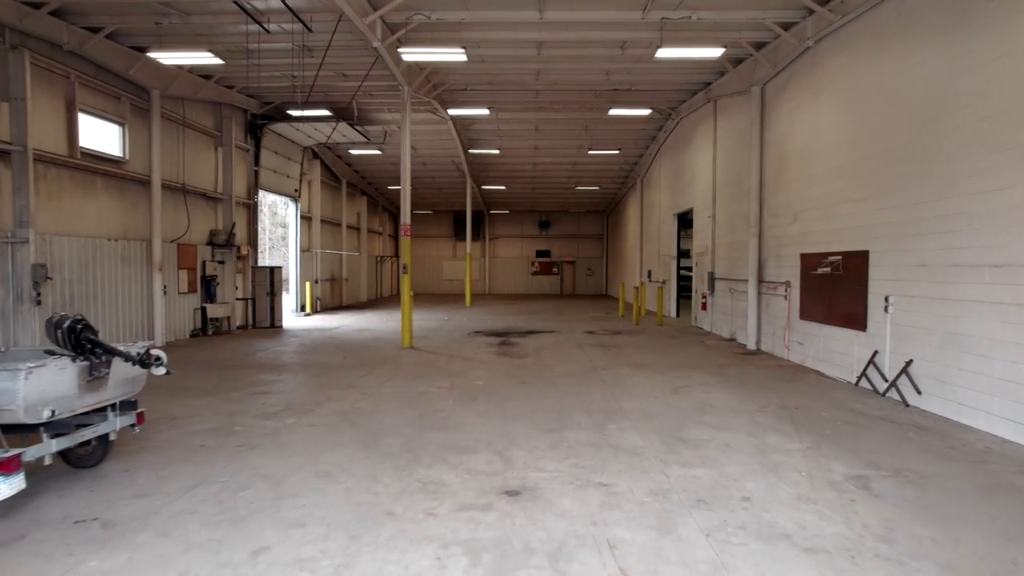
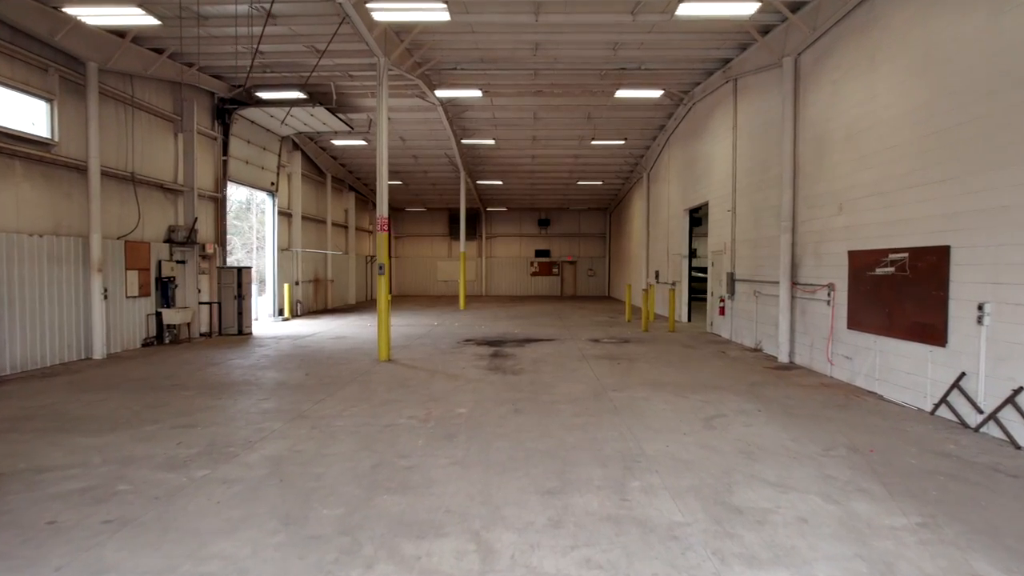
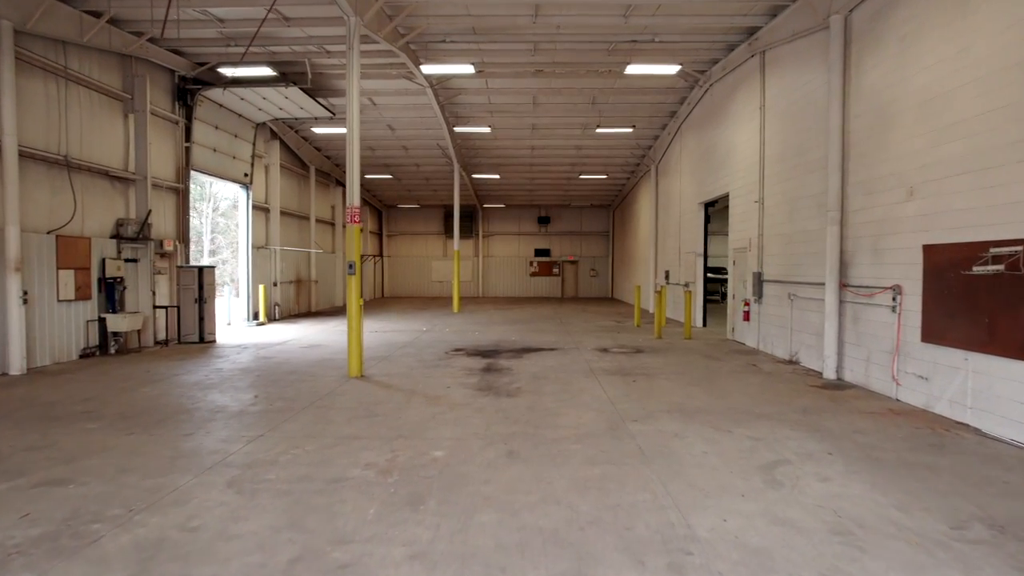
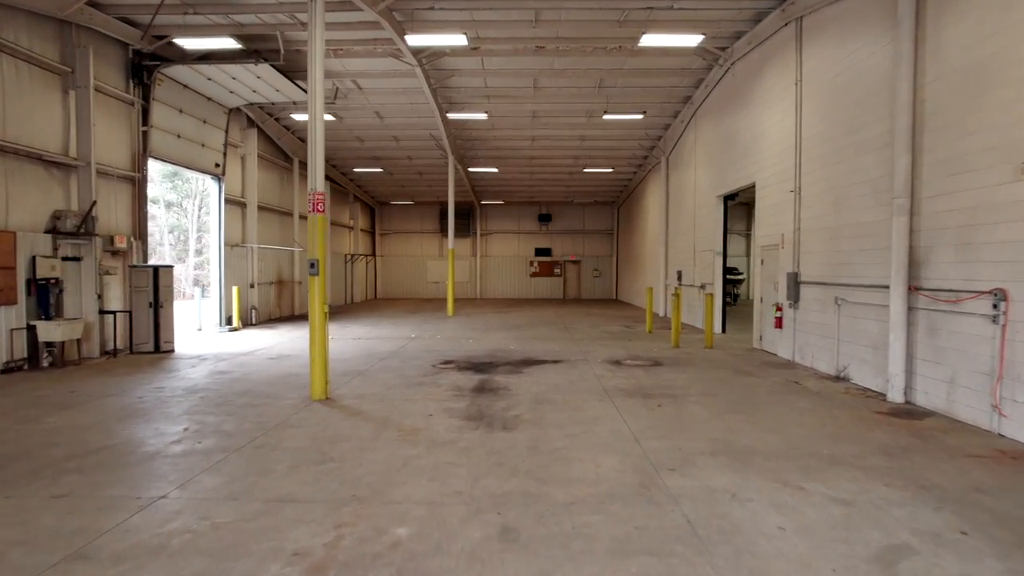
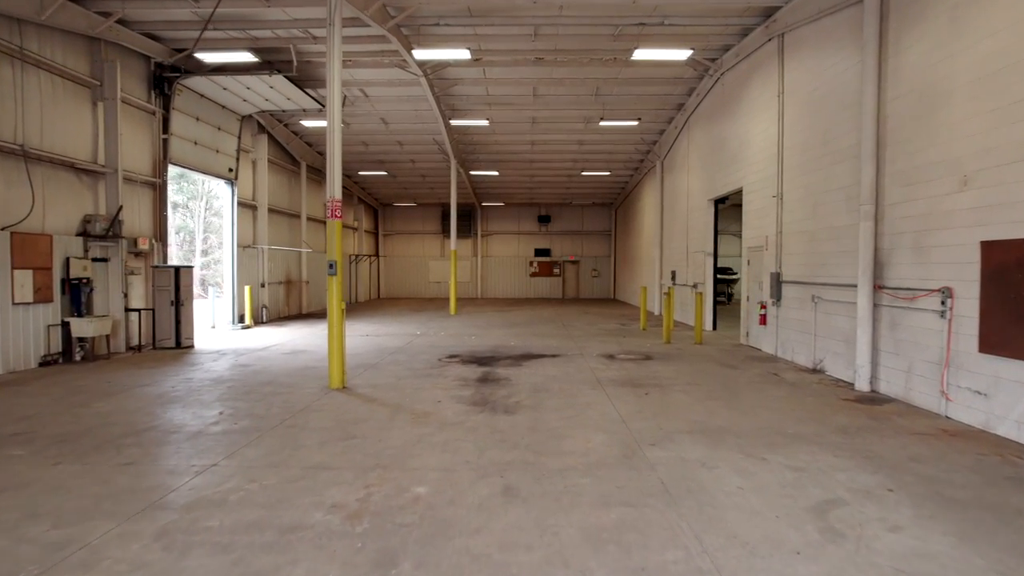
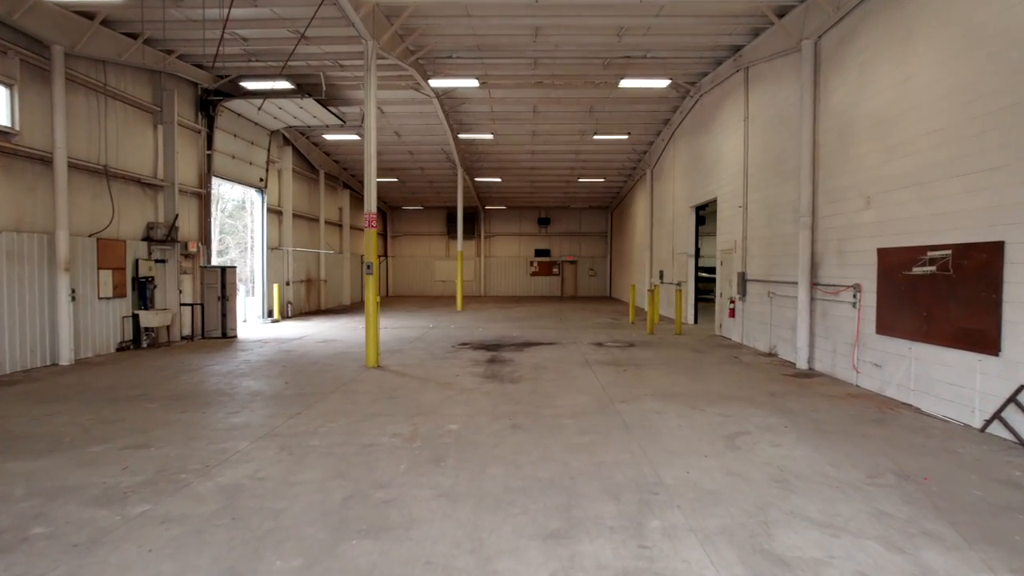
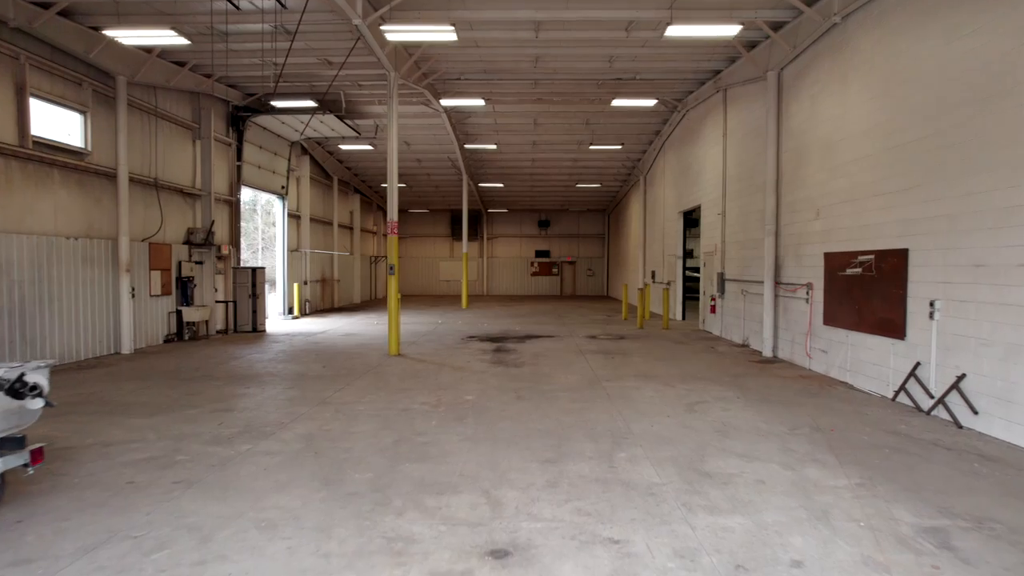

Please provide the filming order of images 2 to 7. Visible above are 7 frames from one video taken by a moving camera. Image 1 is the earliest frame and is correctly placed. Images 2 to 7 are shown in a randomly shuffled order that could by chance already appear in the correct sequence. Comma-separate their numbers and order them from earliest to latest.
7, 2, 6, 3, 5, 4
